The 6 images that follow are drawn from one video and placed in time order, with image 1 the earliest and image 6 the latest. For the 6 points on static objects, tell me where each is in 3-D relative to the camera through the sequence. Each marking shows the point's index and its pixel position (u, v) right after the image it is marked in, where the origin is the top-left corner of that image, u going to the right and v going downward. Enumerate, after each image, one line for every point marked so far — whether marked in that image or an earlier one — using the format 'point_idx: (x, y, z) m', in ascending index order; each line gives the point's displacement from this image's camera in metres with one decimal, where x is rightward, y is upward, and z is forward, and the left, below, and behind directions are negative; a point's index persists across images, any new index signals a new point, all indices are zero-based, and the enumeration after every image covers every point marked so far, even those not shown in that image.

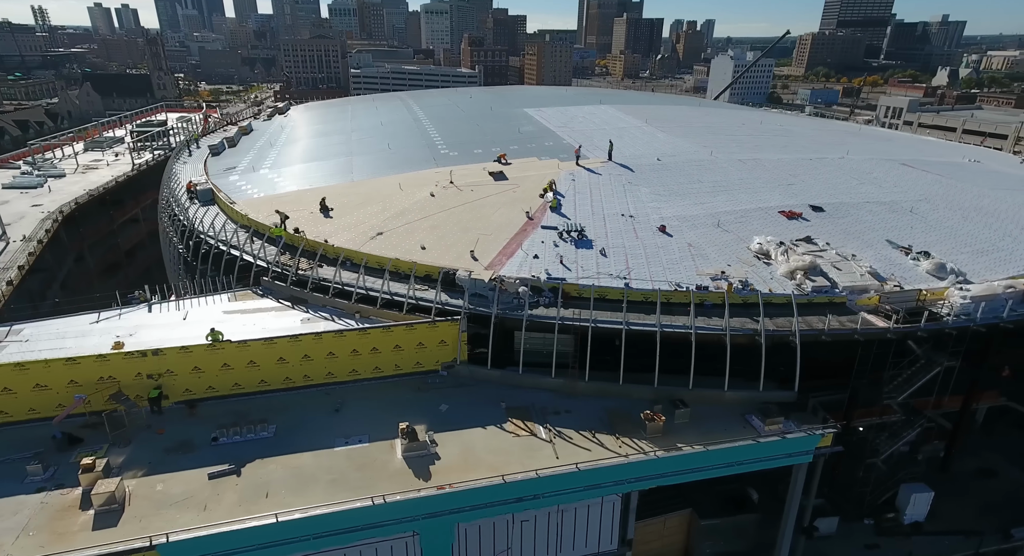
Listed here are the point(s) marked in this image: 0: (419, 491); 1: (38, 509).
0: (-3.2, -7.4, +19.3) m
1: (-15.6, -7.7, +18.6) m
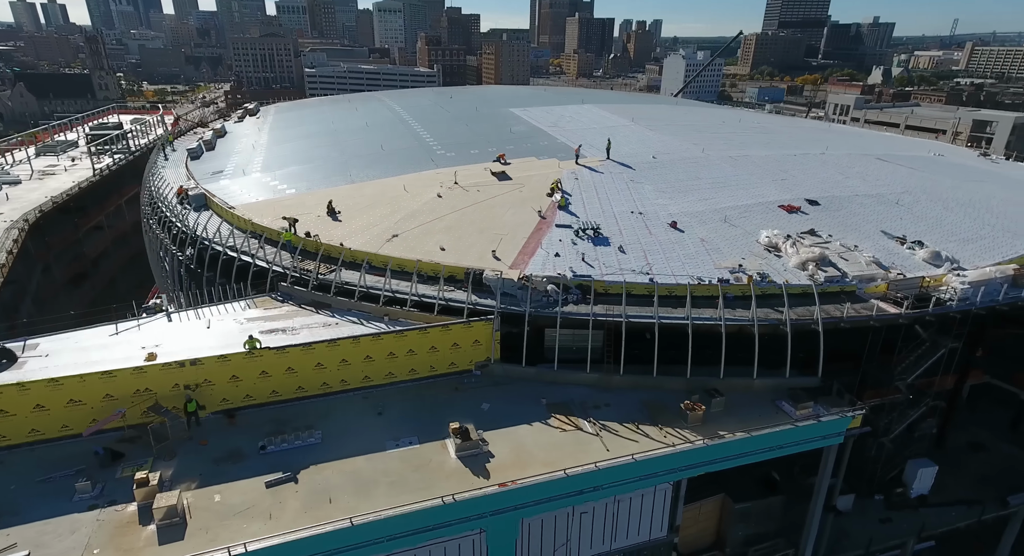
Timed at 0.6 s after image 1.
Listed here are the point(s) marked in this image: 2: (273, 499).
0: (-0.9, -7.4, +19.6) m
1: (-13.3, -8.1, +18.0) m
2: (-8.3, -7.7, +19.2) m
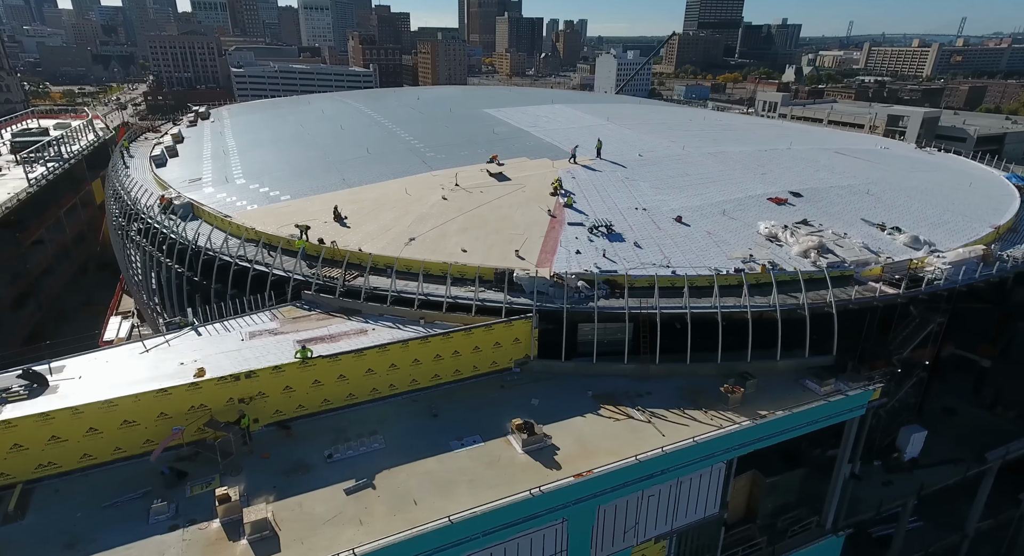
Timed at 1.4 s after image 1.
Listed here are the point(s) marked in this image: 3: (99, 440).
0: (+1.9, -7.4, +20.3) m
1: (-10.2, -8.5, +17.5) m
2: (-5.4, -7.9, +19.2) m
3: (-15.0, -5.9, +20.2) m
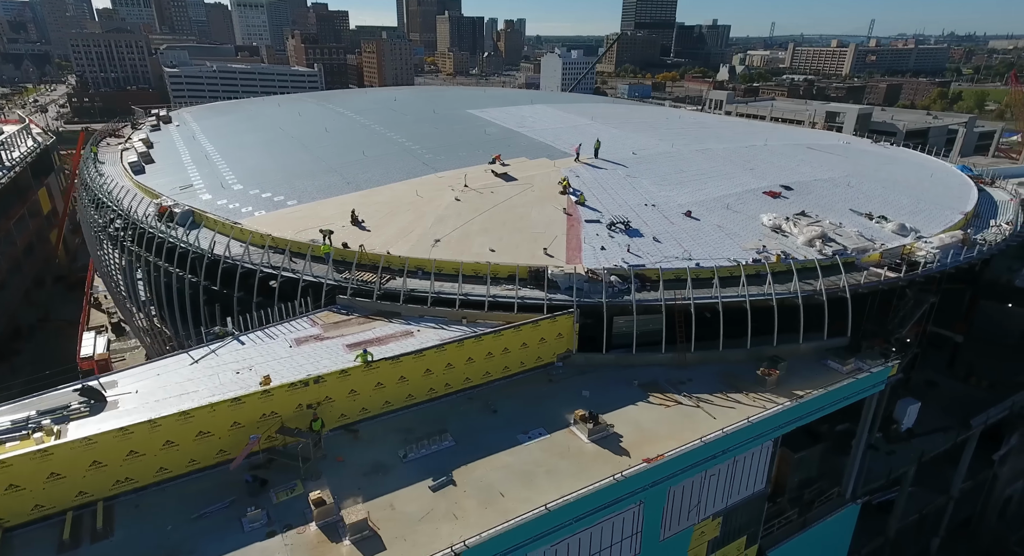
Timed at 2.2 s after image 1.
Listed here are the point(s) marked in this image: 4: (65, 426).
0: (+4.8, -7.2, +21.3) m
1: (-6.9, -8.7, +17.5) m
2: (-2.3, -7.9, +19.6) m
3: (-12.1, -6.2, +19.8) m
4: (-15.9, -5.3, +19.9) m
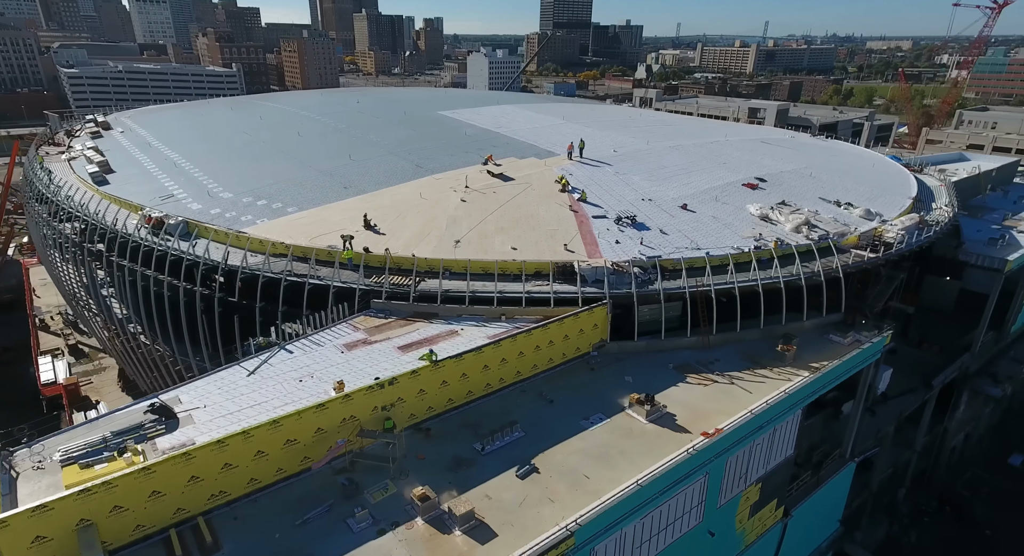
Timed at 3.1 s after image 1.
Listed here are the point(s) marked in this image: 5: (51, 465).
0: (+7.8, -6.7, +23.1) m
1: (-3.3, -8.8, +18.0) m
2: (+1.0, -7.8, +20.6) m
3: (-8.8, -6.6, +19.6) m
4: (-12.7, -5.8, +19.3) m
5: (-15.2, -6.1, +18.3) m
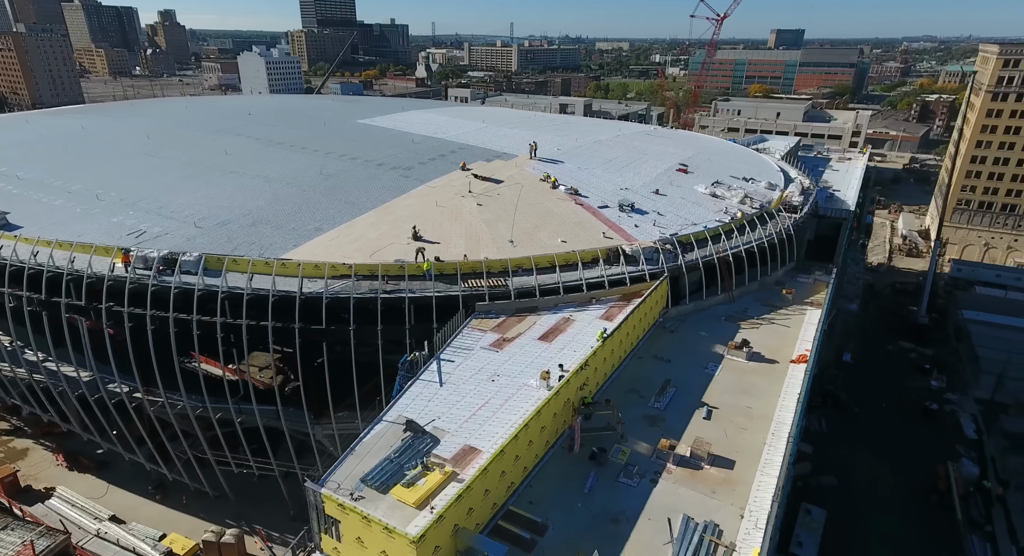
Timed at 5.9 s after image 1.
0: (+15.3, -4.7, +30.3) m
1: (+6.8, -8.1, +21.8) m
2: (+9.9, -6.6, +25.7) m
3: (+0.9, -6.7, +21.5) m
4: (-2.7, -6.5, +19.9) m
5: (-4.7, -7.1, +18.2) m
